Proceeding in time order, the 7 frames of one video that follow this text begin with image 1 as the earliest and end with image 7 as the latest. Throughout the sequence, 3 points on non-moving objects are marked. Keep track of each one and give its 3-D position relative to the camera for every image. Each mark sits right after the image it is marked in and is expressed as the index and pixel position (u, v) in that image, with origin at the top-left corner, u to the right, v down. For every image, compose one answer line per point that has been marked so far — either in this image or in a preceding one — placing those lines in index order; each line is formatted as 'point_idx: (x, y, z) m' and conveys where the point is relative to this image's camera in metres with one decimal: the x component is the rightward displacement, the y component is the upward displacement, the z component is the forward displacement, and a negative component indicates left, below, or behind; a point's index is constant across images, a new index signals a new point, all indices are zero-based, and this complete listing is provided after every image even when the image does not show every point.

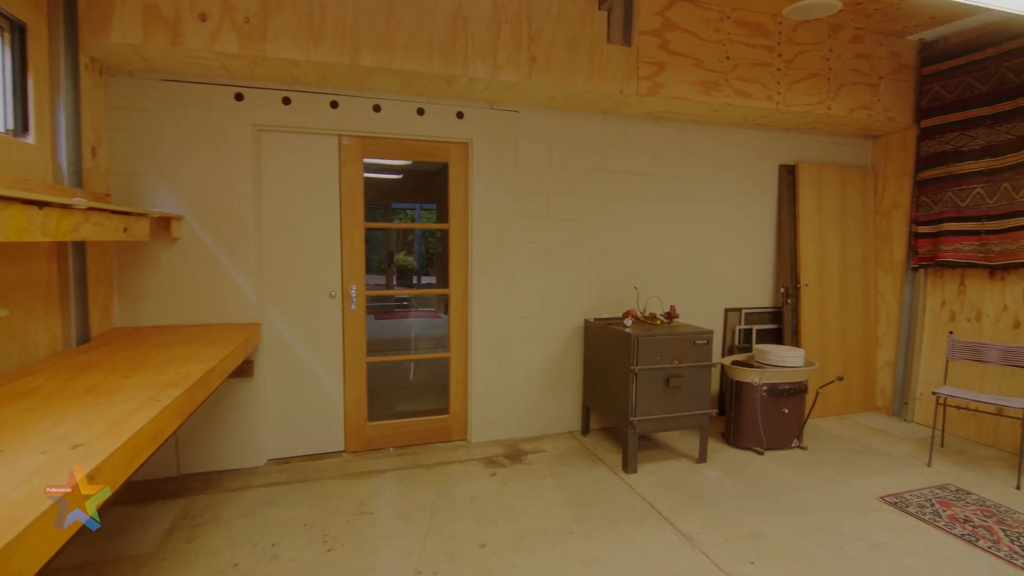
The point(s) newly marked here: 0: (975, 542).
0: (+2.1, -1.2, +2.3) m
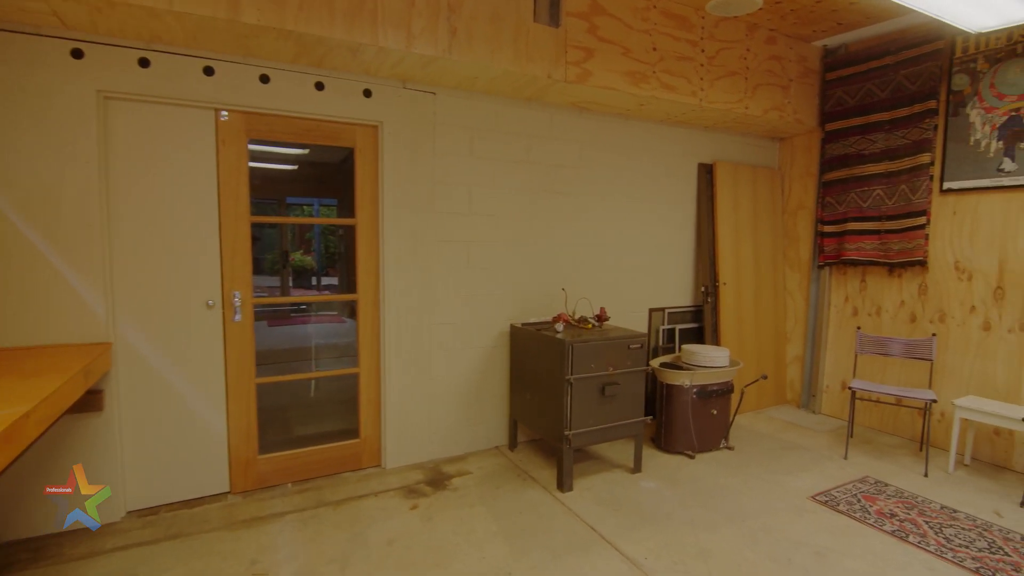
0: (+1.8, -1.1, +2.4) m
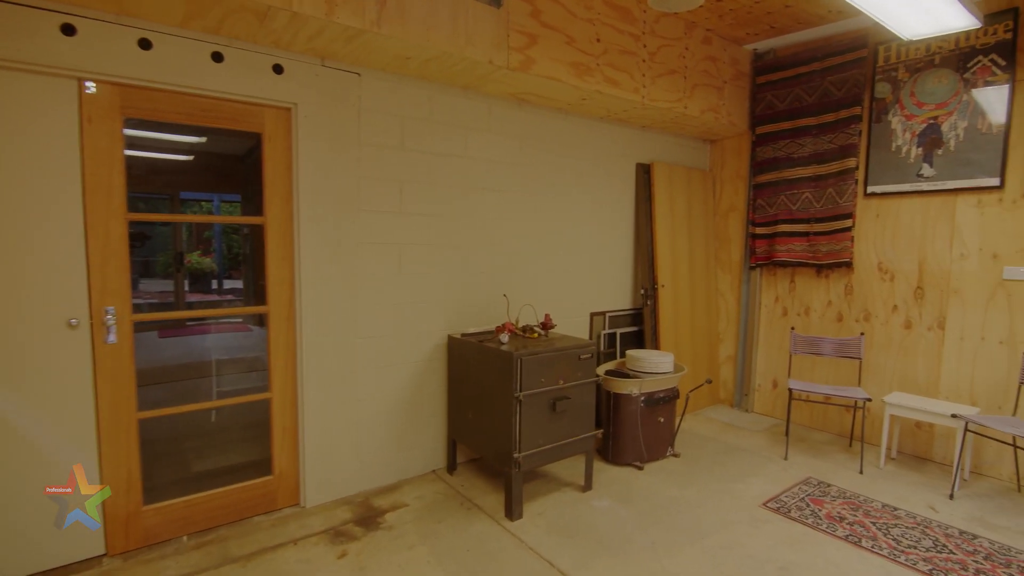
0: (+1.6, -1.2, +2.3) m
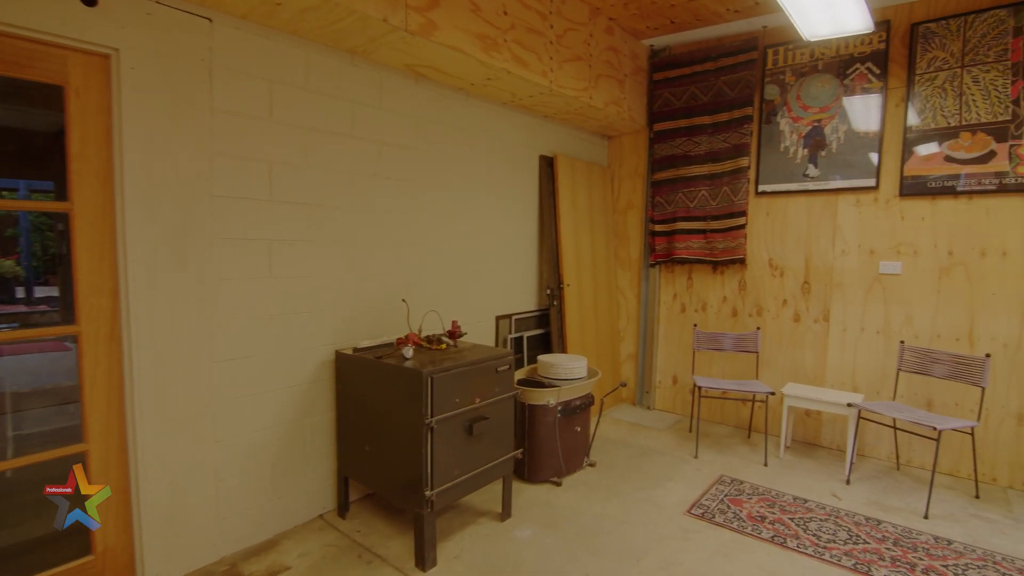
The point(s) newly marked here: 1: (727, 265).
0: (+1.2, -1.1, +2.3) m
1: (+1.5, +0.2, +3.7) m
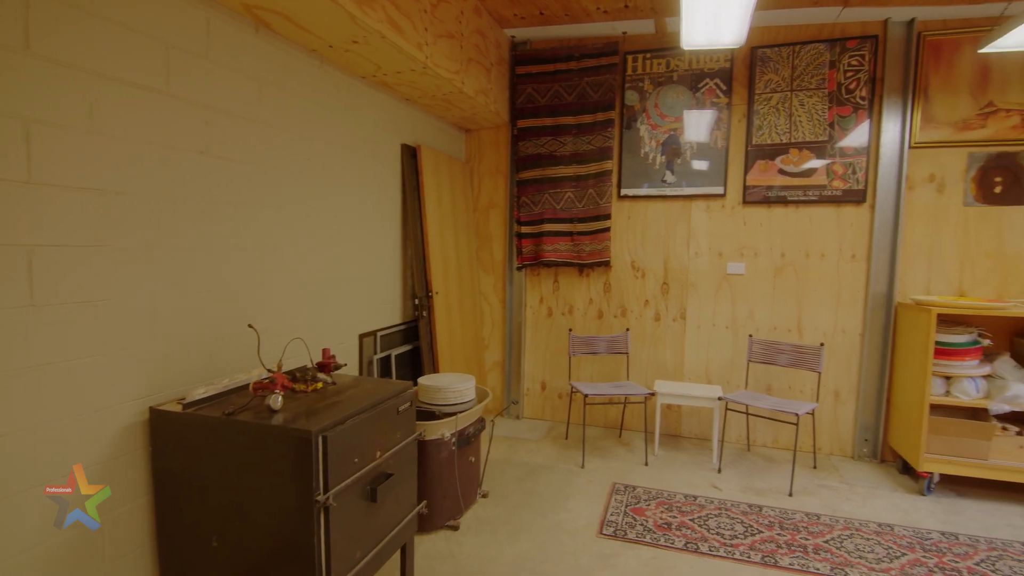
0: (+0.8, -1.2, +2.3) m
1: (+0.6, +0.1, +3.7) m
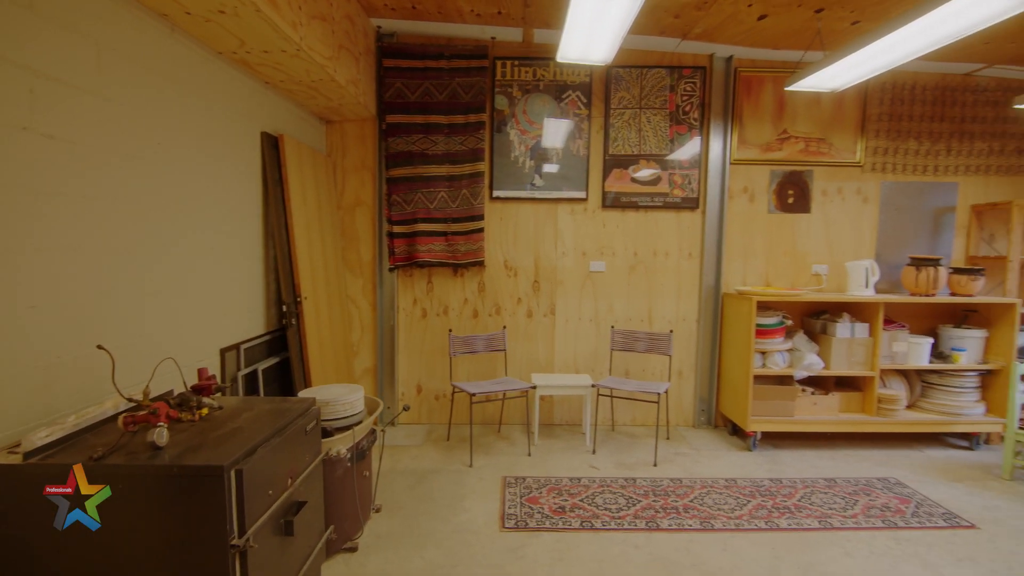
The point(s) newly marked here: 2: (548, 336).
0: (+0.4, -1.2, +2.5) m
1: (-0.3, +0.2, +3.7) m
2: (+0.3, -0.4, +3.8) m
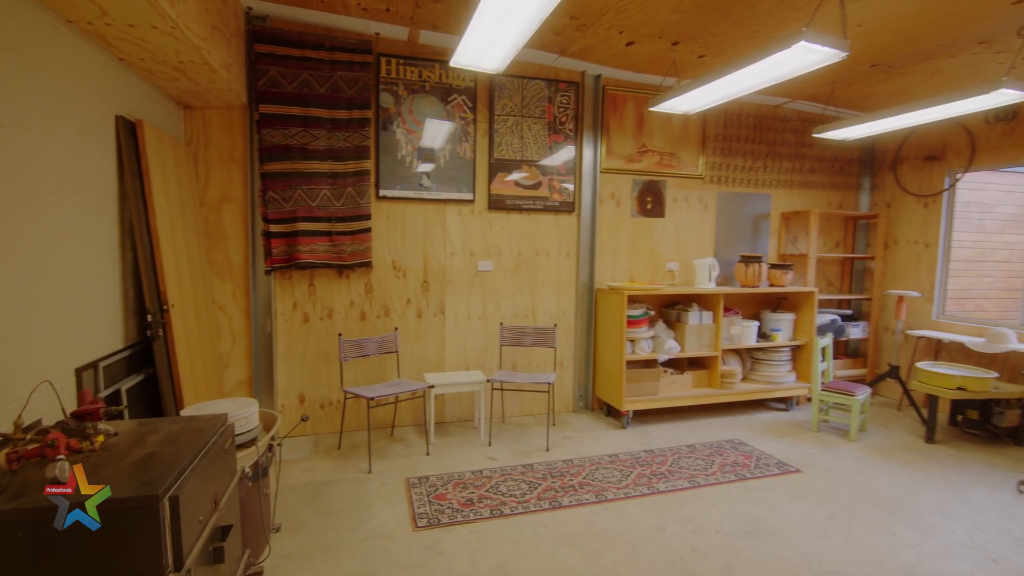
0: (-0.1, -1.1, +2.6) m
1: (-1.1, +0.1, +3.6) m
2: (-0.6, -0.3, +3.8) m
